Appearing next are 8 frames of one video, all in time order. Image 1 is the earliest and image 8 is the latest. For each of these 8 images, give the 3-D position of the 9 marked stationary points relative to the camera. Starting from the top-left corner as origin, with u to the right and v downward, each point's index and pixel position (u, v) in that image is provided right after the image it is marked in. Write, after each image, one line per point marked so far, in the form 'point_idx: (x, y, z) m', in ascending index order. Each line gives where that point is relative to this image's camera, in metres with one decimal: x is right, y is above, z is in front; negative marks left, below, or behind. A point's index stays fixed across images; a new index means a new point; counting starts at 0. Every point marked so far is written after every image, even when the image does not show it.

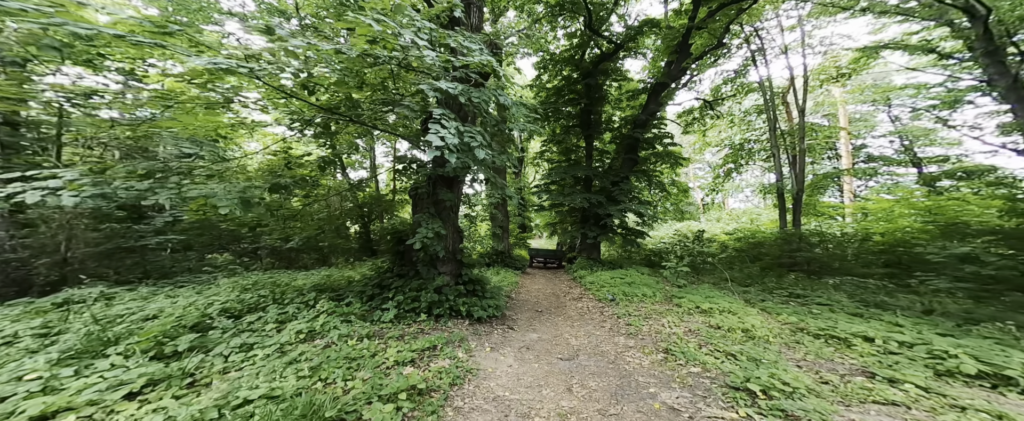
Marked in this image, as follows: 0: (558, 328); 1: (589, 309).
0: (+0.7, -1.9, +4.8) m
1: (+1.5, -2.0, +6.1) m
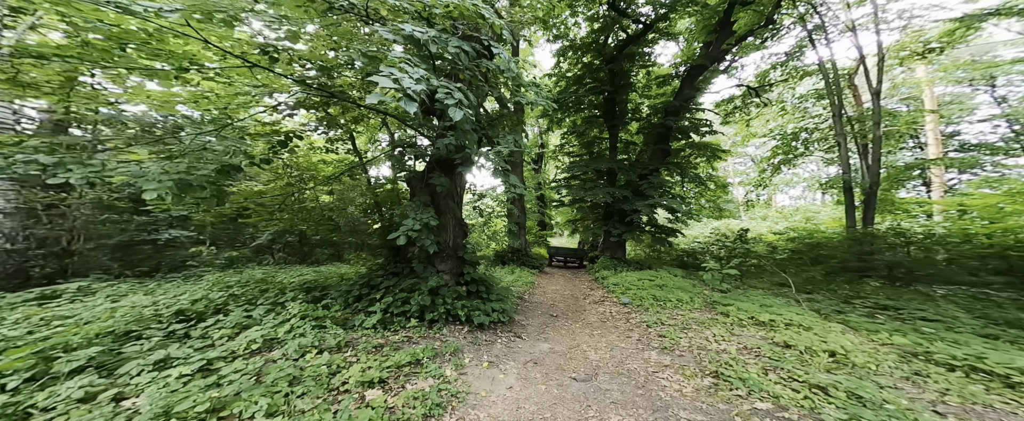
0: (+0.8, -1.8, +4.2) m
1: (+1.8, -1.9, +5.5) m
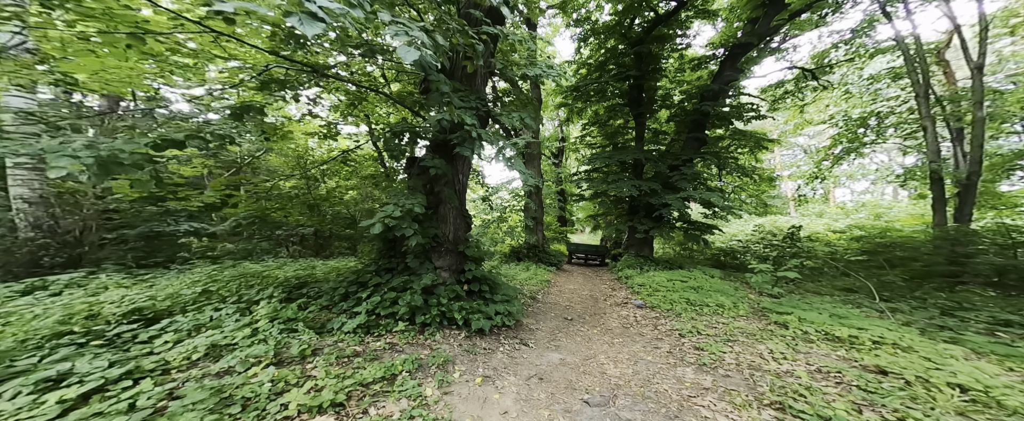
0: (+1.0, -1.7, +3.7) m
1: (+2.1, -1.8, +4.9) m
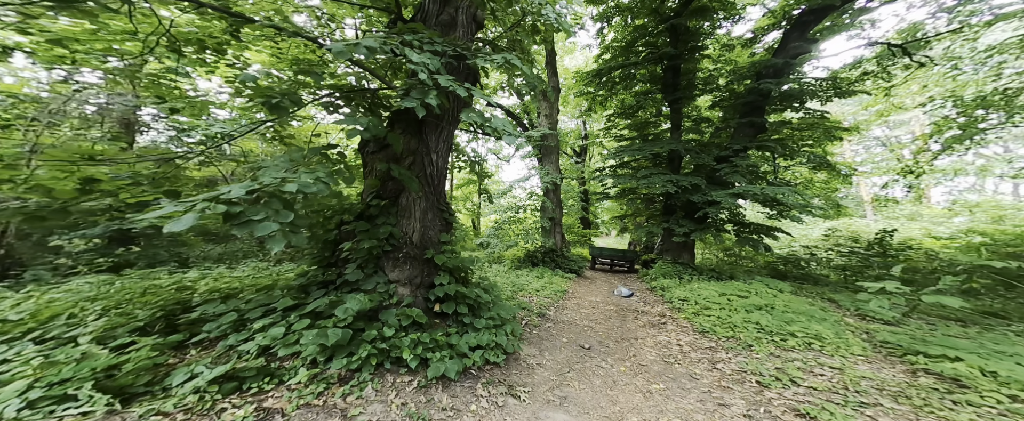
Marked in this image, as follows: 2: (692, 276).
0: (+1.0, -1.6, +2.7) m
1: (+2.2, -1.7, +3.7) m
2: (+5.9, -2.2, +10.0) m
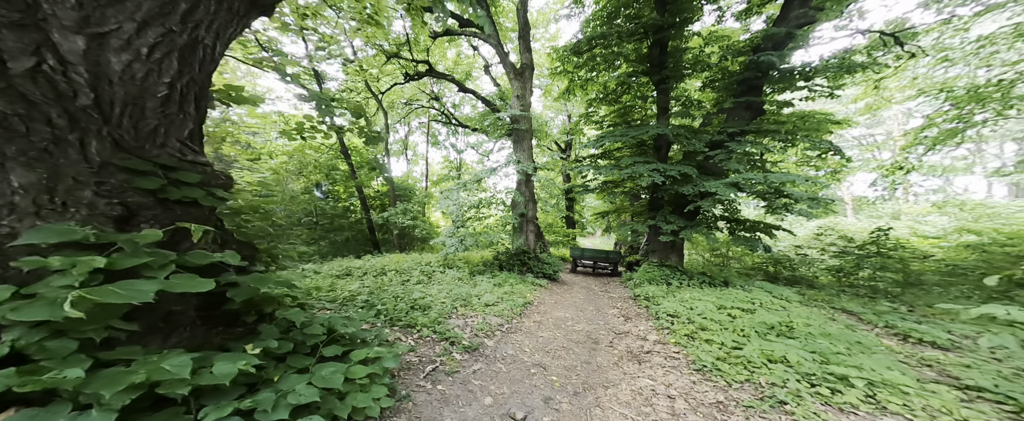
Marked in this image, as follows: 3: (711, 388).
0: (+0.2, -1.5, +1.3) m
1: (+1.4, -1.6, +2.4) m
2: (+4.9, -2.0, +8.8) m
3: (+1.7, -1.5, +2.6) m
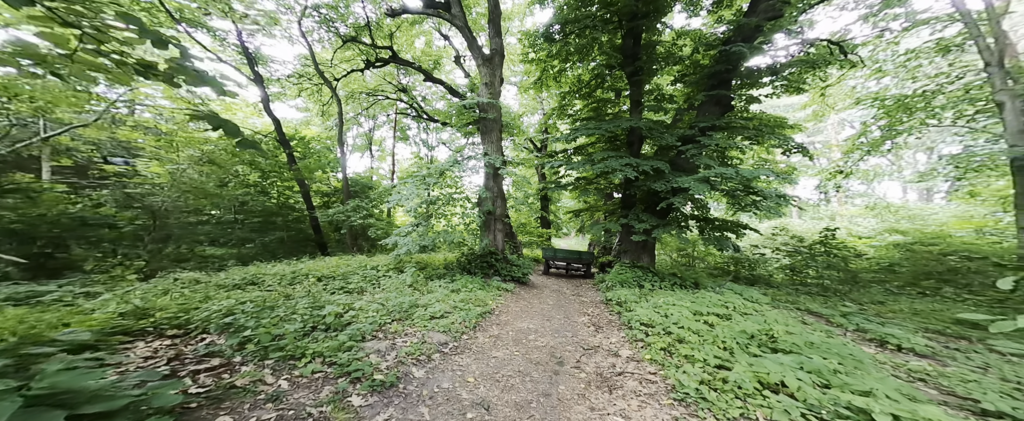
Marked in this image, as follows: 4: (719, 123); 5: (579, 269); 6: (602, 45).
0: (-0.2, -1.4, +0.5) m
1: (+0.9, -1.5, +1.7) m
2: (+3.9, -2.0, +8.4) m
3: (+1.3, -1.5, +2.0) m
4: (+5.5, +2.3, +8.1) m
5: (+2.6, -2.3, +11.9) m
6: (+2.8, +5.2, +9.6) m
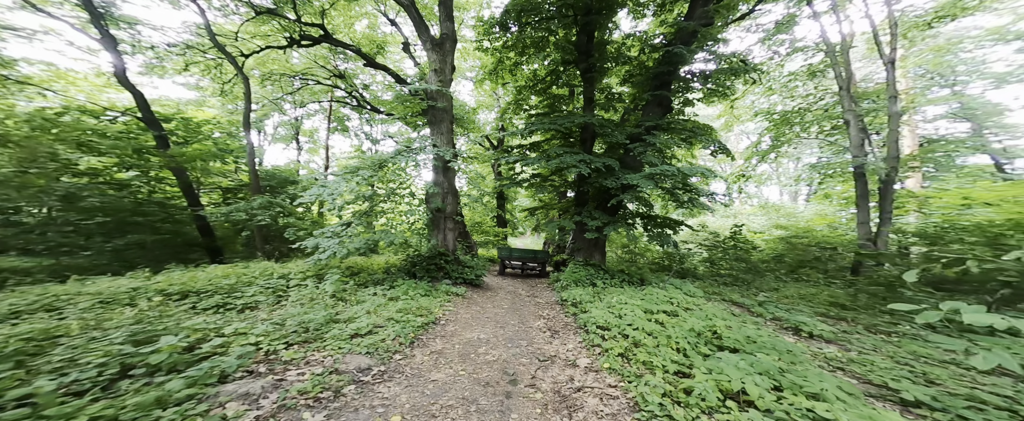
0: (-0.3, -1.3, 0.0) m
1: (+0.6, -1.4, +1.4) m
2: (+2.6, -2.0, +8.3) m
3: (+0.9, -1.4, +1.7) m
4: (+4.2, +2.4, +8.3) m
5: (+0.8, -2.2, +11.7) m
6: (+1.4, +5.3, +9.4) m
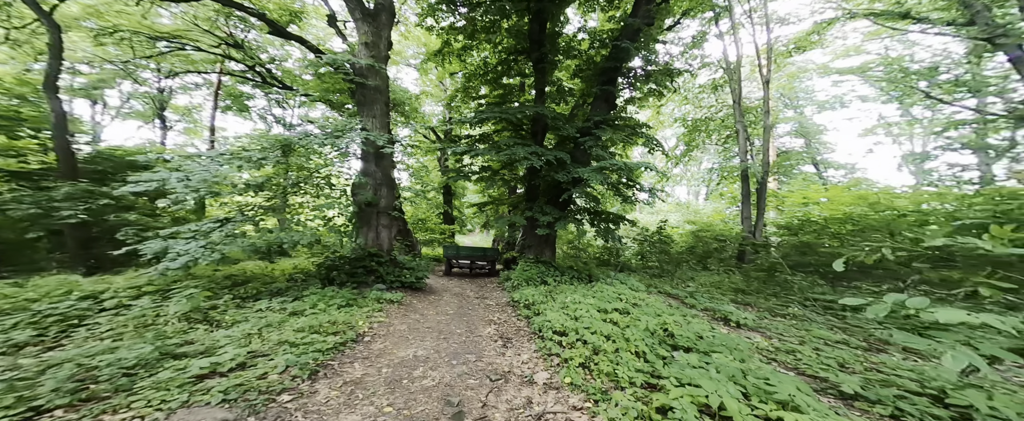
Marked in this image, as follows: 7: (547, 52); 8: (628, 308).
0: (-0.2, -1.3, -0.6) m
1: (+0.4, -1.4, +0.9) m
2: (+1.3, -1.8, +8.1) m
3: (+0.7, -1.4, +1.3) m
4: (+2.8, +2.5, +8.3) m
5: (-1.1, -2.1, +11.1) m
6: (-0.1, +5.4, +8.9) m
7: (+1.1, +4.3, +8.3) m
8: (+2.0, -1.6, +4.9) m
